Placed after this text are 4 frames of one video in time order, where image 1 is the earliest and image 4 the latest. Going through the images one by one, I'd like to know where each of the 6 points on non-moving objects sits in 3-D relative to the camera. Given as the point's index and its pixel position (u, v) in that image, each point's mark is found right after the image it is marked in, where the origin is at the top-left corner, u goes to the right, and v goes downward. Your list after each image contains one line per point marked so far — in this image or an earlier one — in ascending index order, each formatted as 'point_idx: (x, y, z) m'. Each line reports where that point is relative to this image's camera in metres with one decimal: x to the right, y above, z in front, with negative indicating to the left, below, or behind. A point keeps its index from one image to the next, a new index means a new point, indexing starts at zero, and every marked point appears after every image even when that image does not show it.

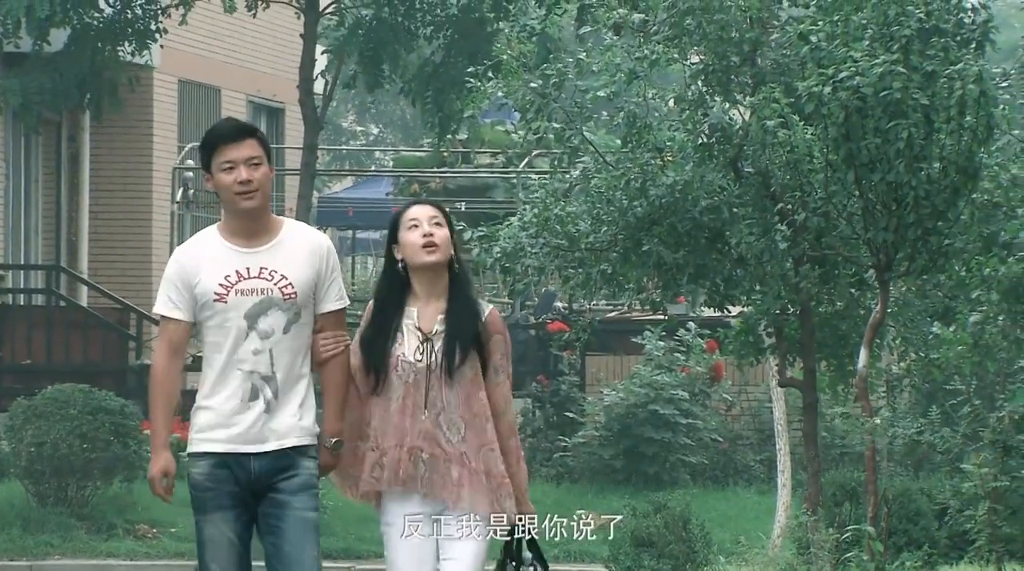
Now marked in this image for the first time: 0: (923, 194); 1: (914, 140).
0: (+1.9, +0.4, +6.4) m
1: (+1.8, +0.6, +6.3) m
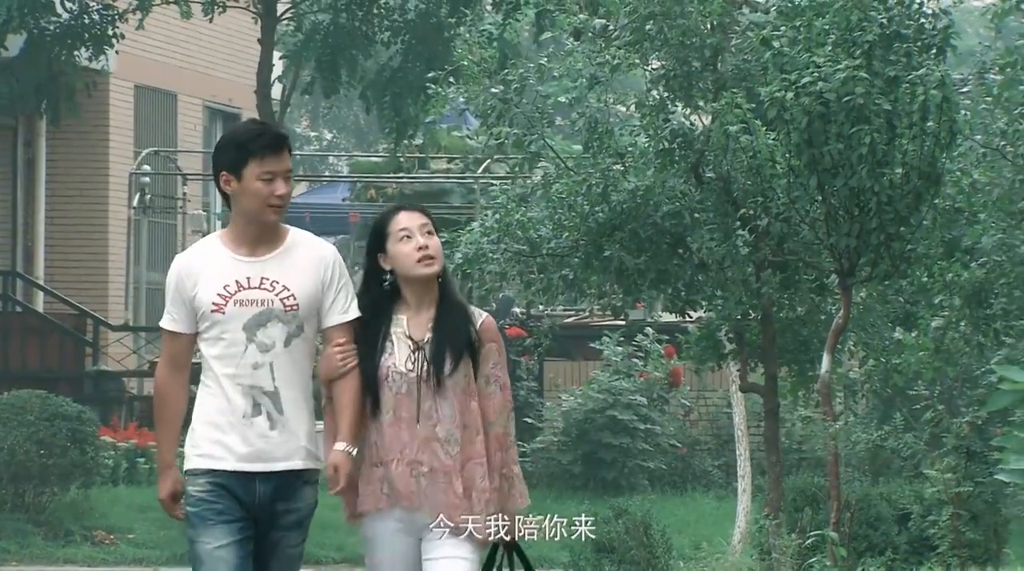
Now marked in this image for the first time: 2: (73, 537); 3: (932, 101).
0: (+1.7, +0.4, +6.4) m
1: (+1.7, +0.6, +6.3) m
2: (-2.5, -1.4, +8.1) m
3: (+1.9, +0.8, +6.3) m
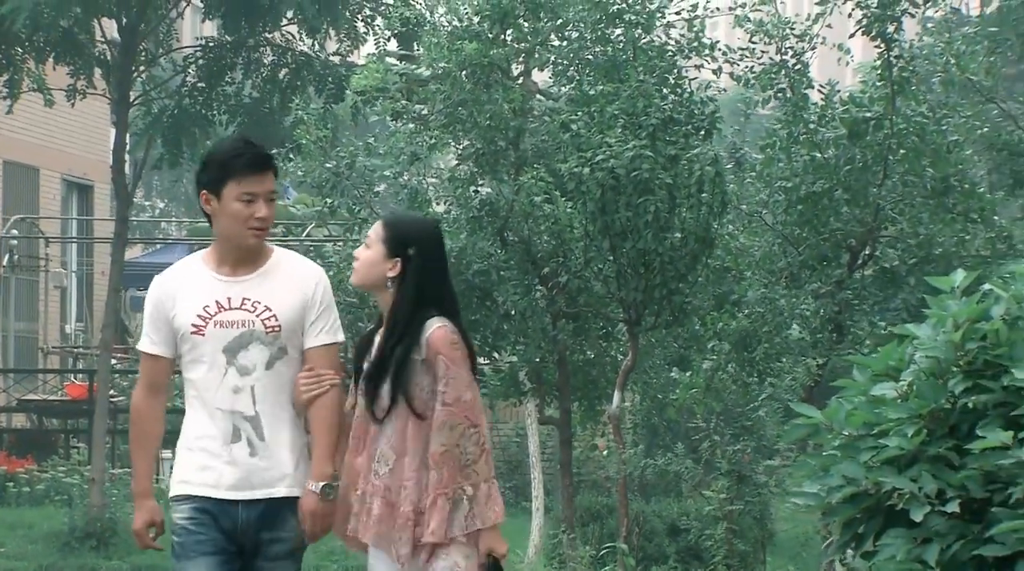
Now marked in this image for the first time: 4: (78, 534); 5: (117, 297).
0: (+0.8, +0.1, +7.5) m
1: (+0.7, +0.4, +7.4) m
2: (-3.5, -1.7, +9.0) m
3: (+1.0, +0.6, +7.4) m
4: (-2.6, -1.5, +8.6) m
5: (-2.4, -0.1, +8.8) m
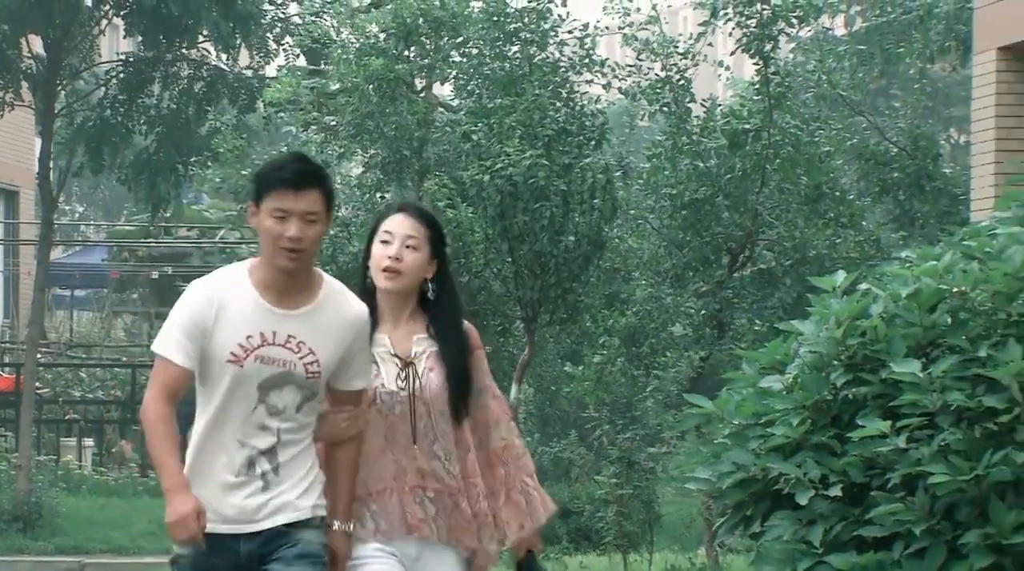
0: (+0.2, +0.1, +8.1) m
1: (+0.2, +0.4, +8.0) m
2: (-4.1, -1.7, +9.5) m
3: (+0.4, +0.6, +8.0) m
4: (-3.2, -1.5, +9.1) m
5: (-3.0, -0.1, +9.3) m
